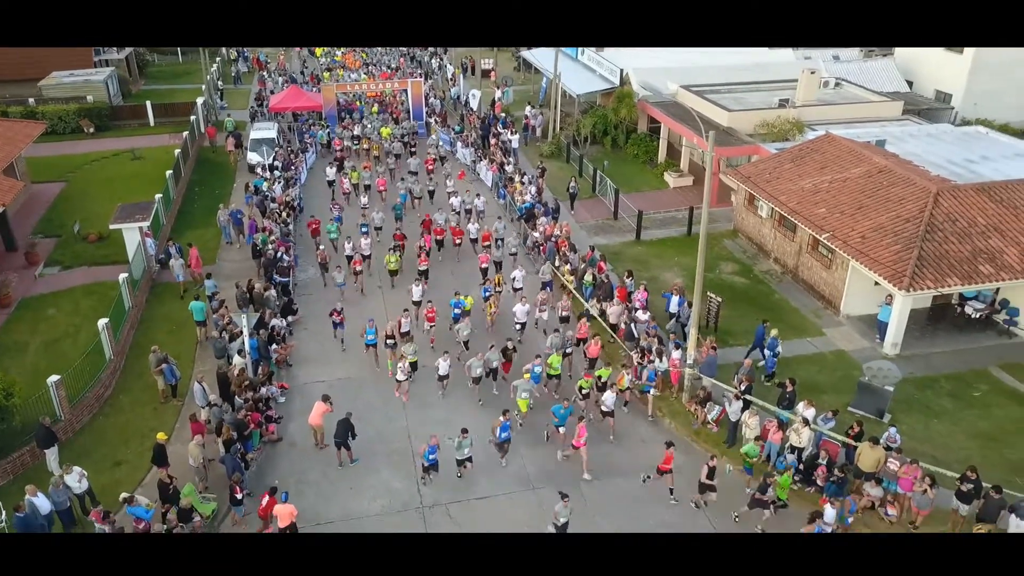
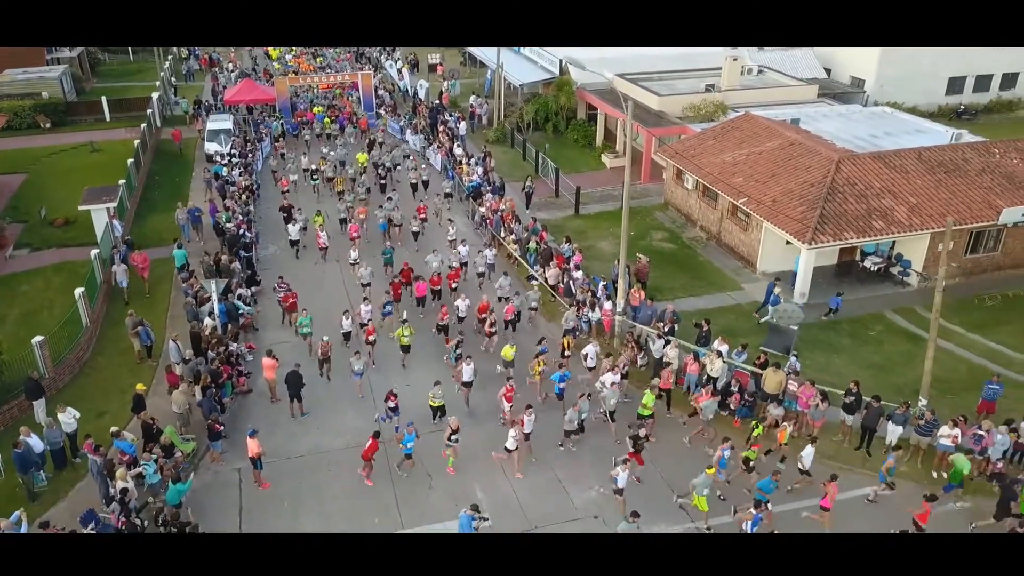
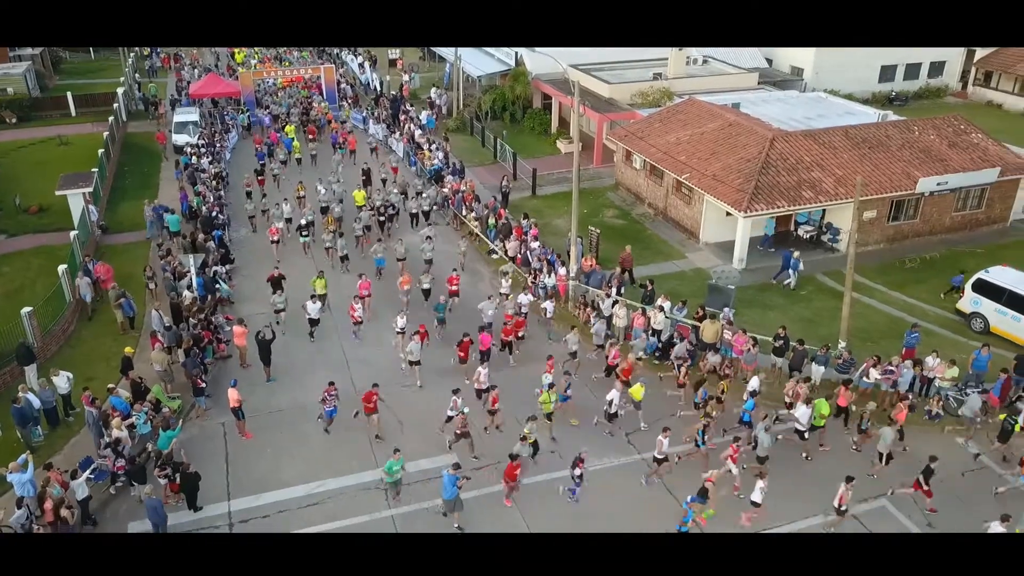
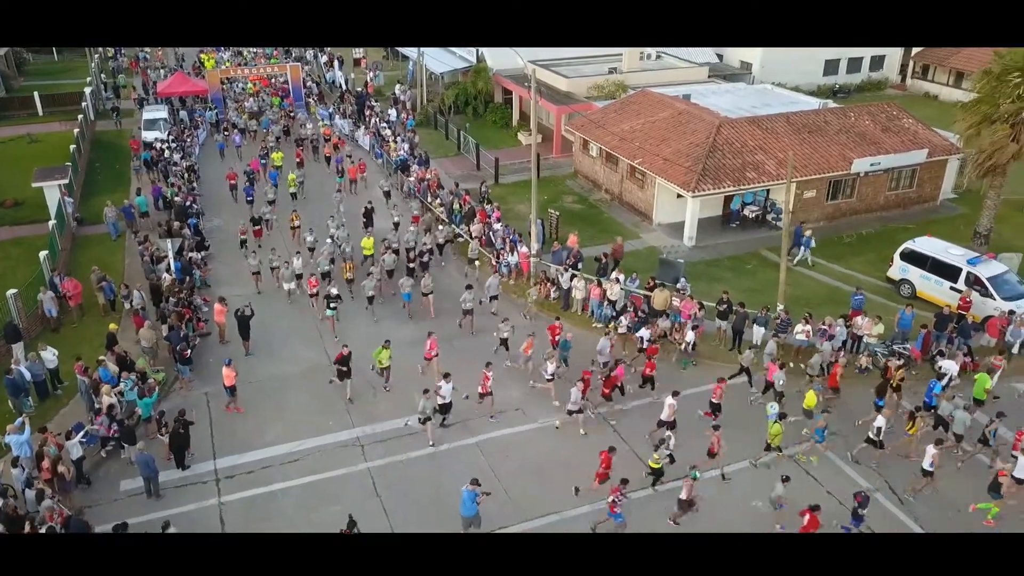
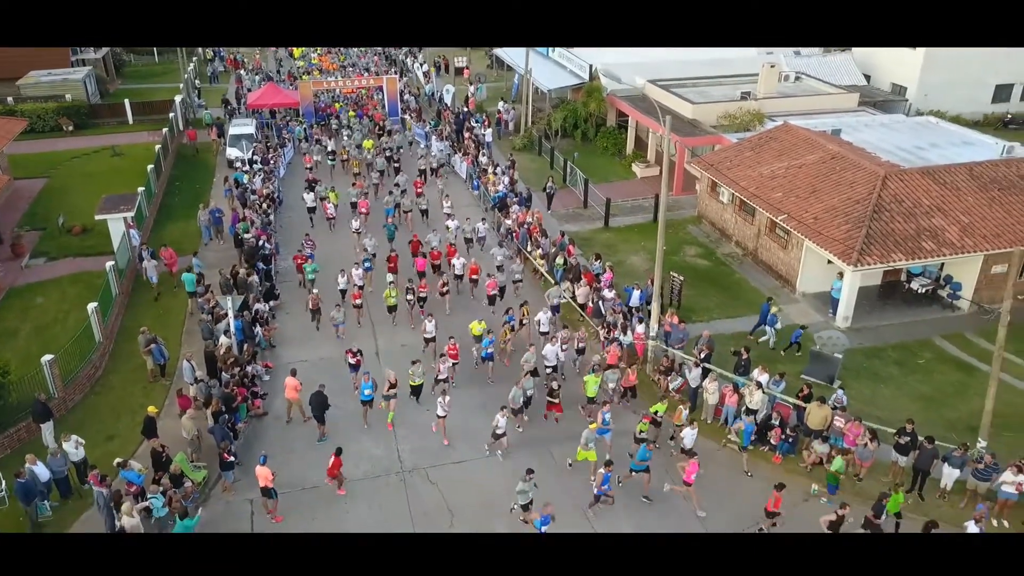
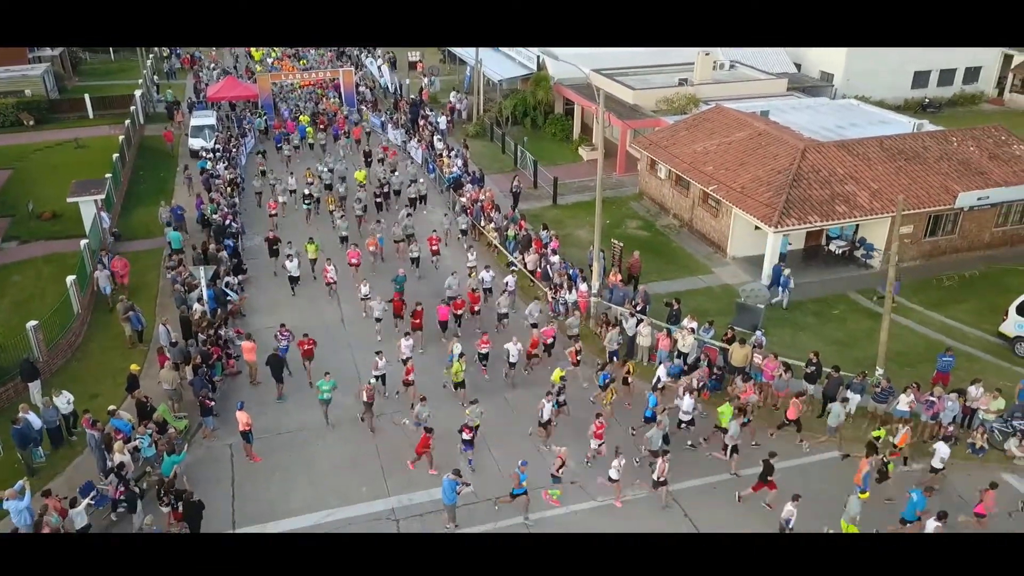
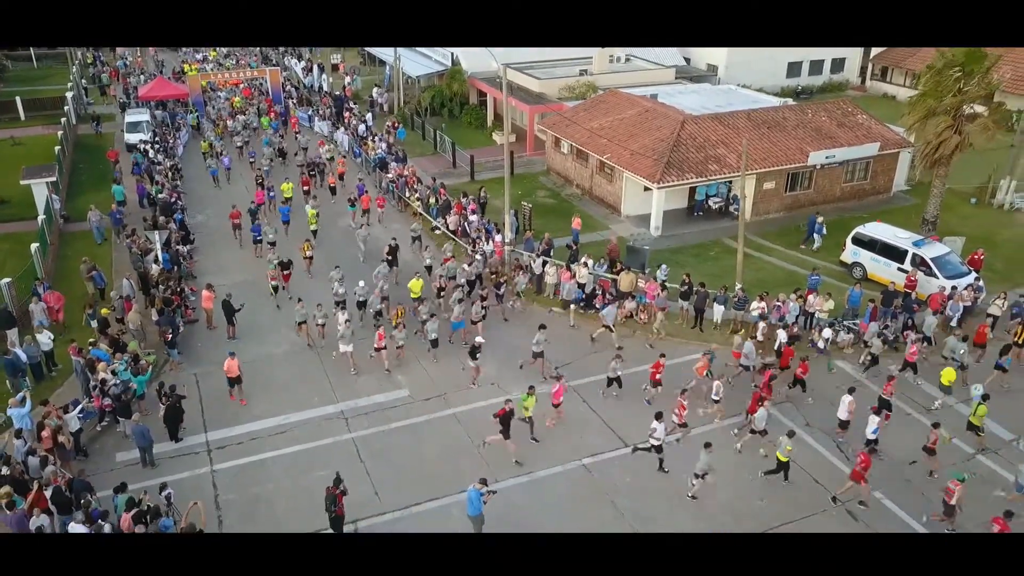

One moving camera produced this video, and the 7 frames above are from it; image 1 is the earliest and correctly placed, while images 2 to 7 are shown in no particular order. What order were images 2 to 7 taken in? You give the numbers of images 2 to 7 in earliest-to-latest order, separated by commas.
5, 2, 6, 3, 4, 7
